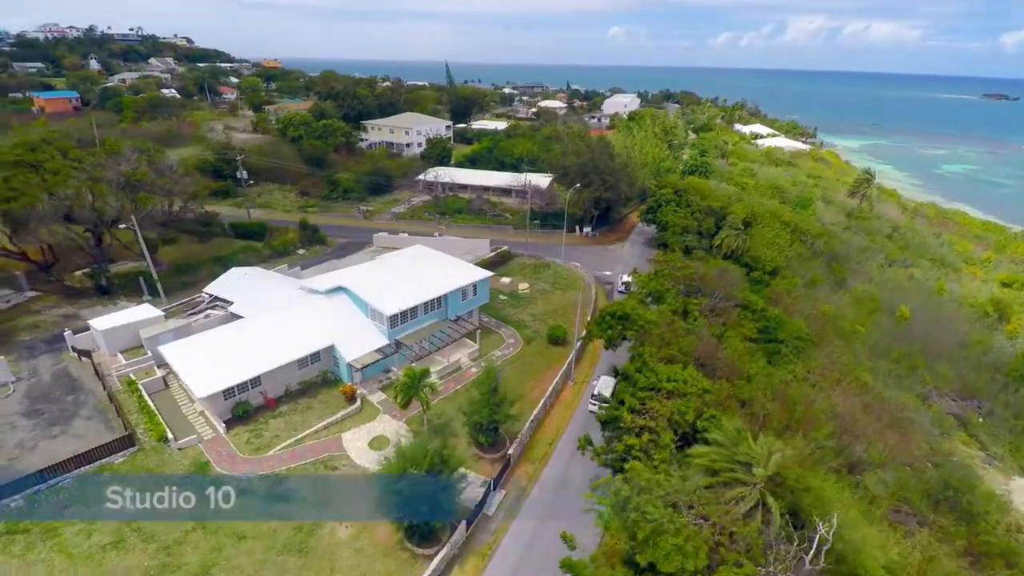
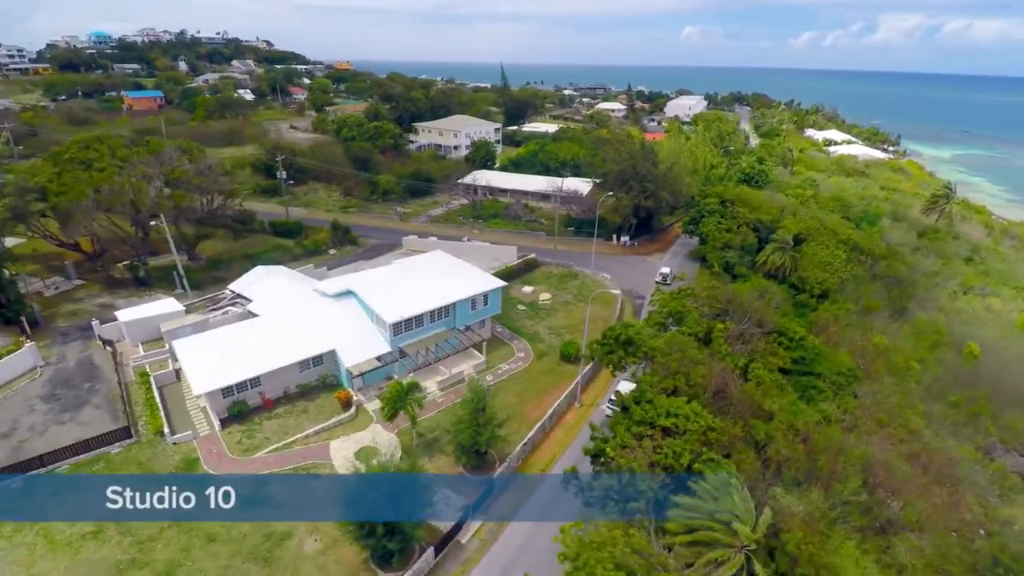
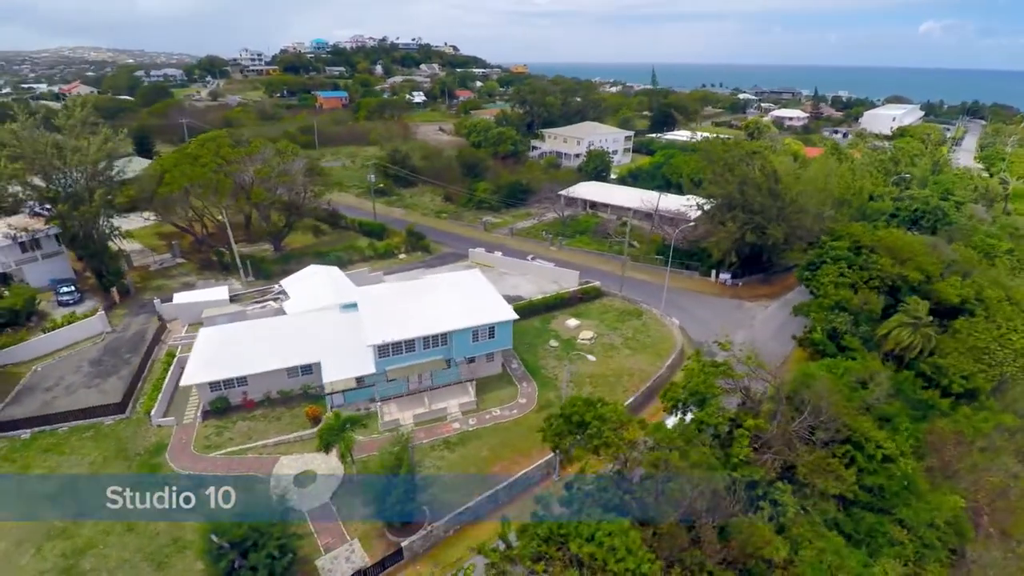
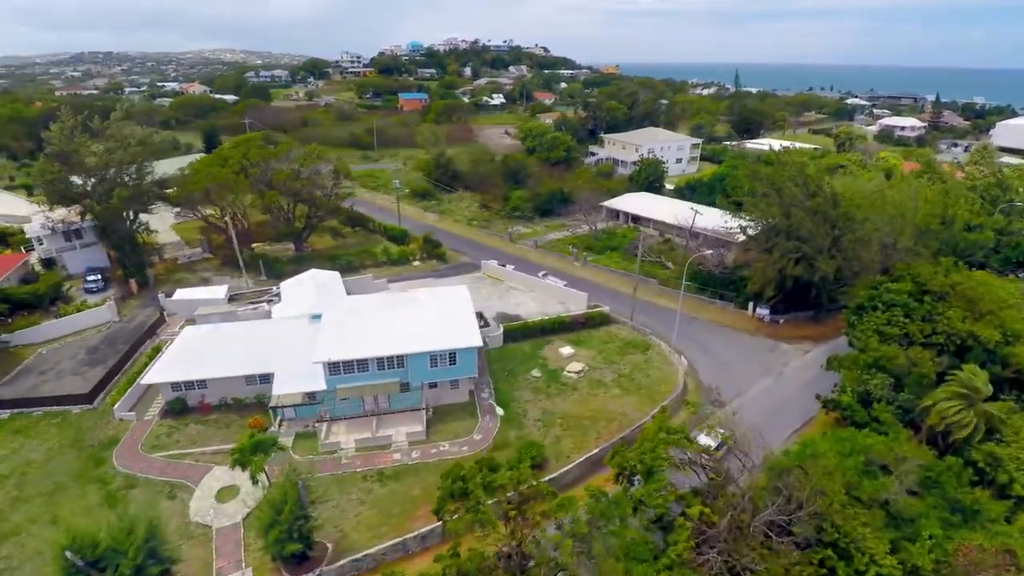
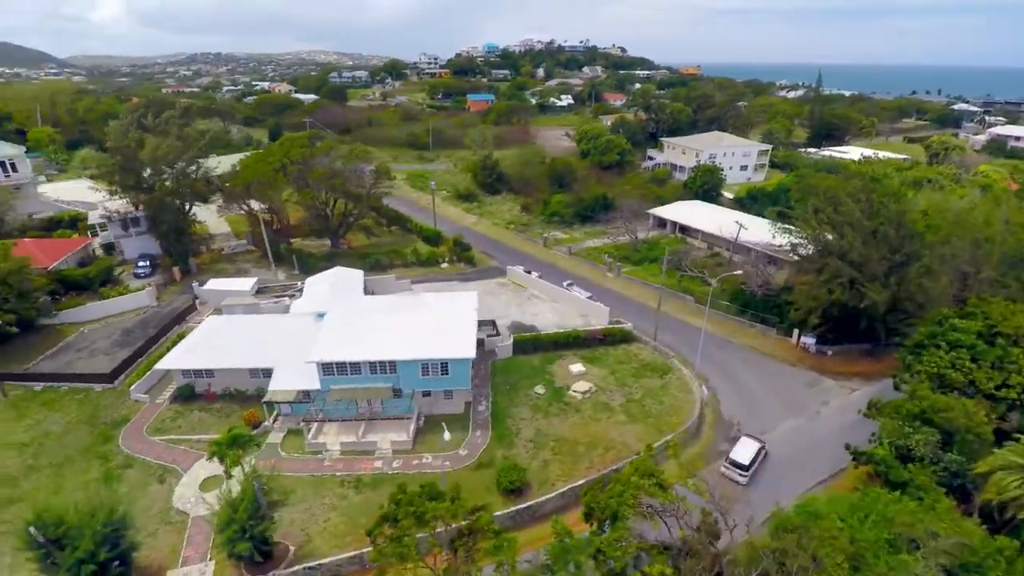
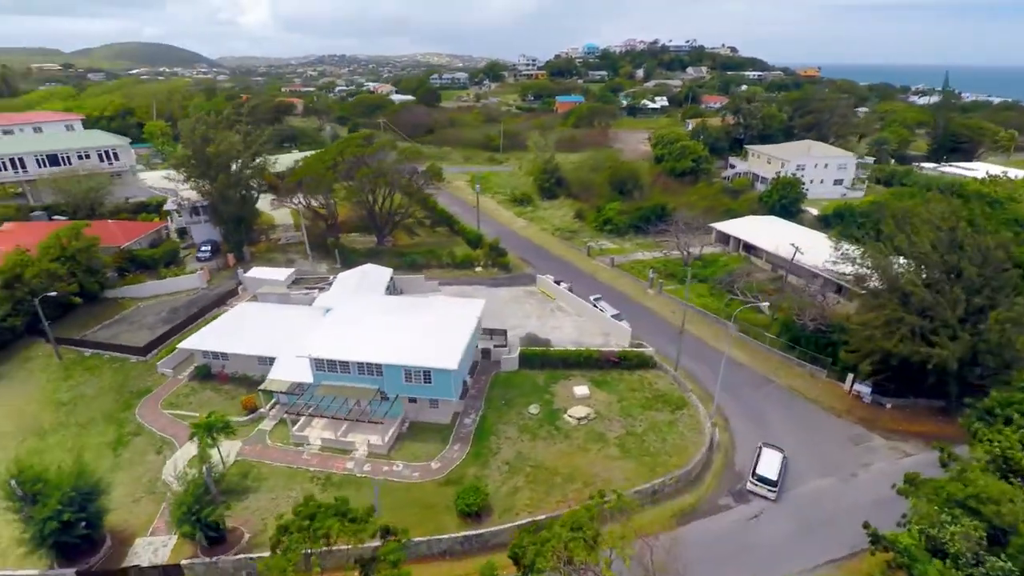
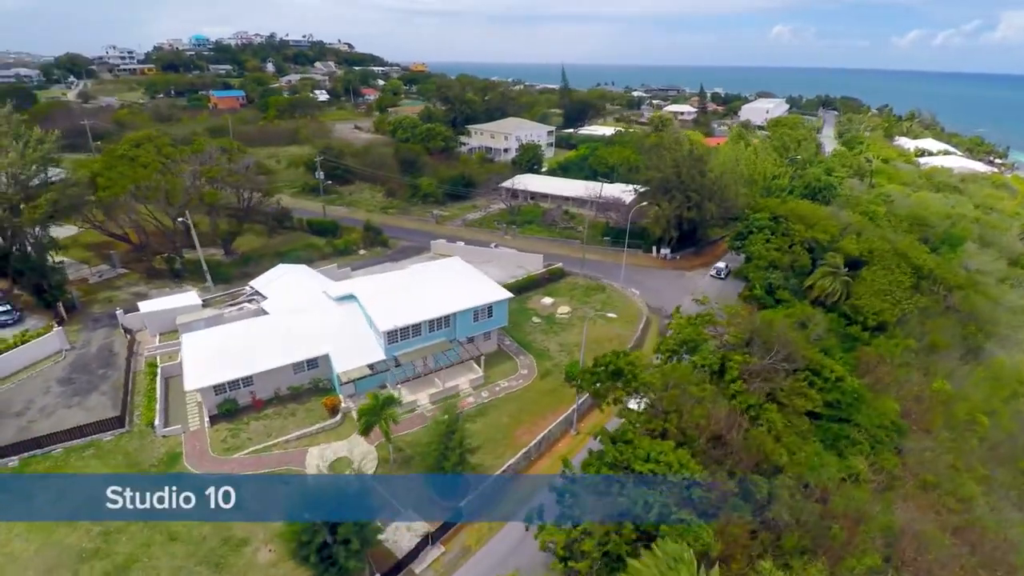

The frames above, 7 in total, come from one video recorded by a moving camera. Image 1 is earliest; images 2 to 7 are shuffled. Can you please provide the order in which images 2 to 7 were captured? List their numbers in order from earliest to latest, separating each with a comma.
2, 7, 3, 4, 5, 6
